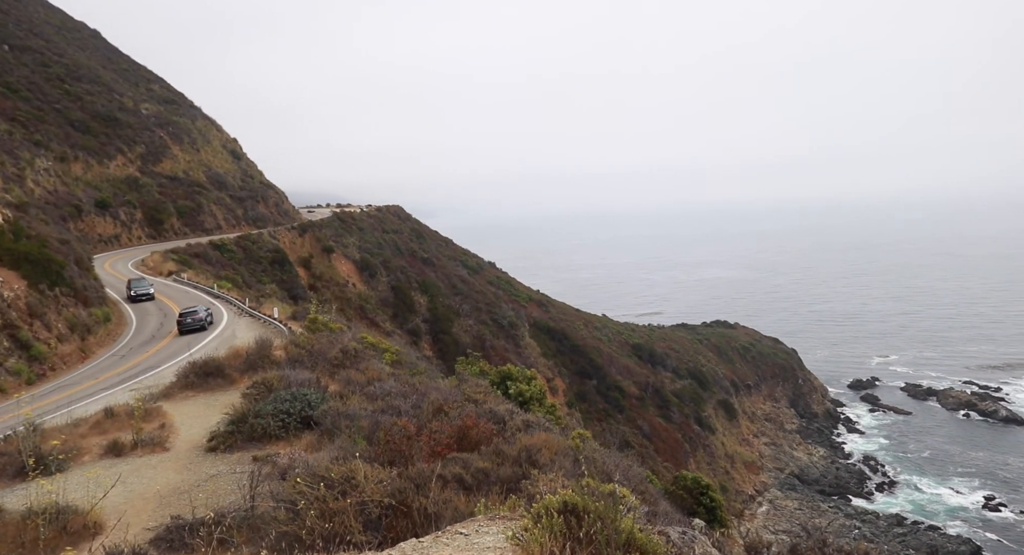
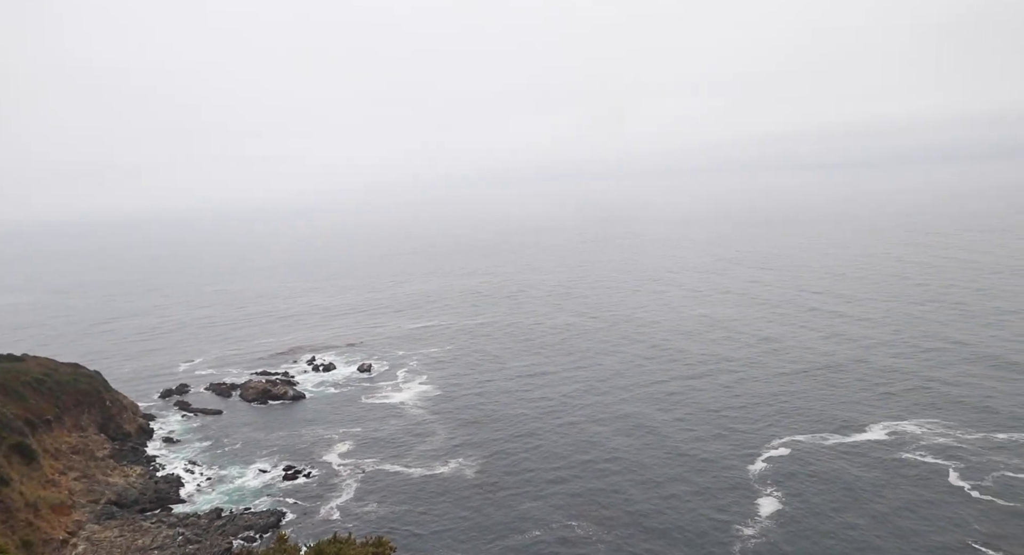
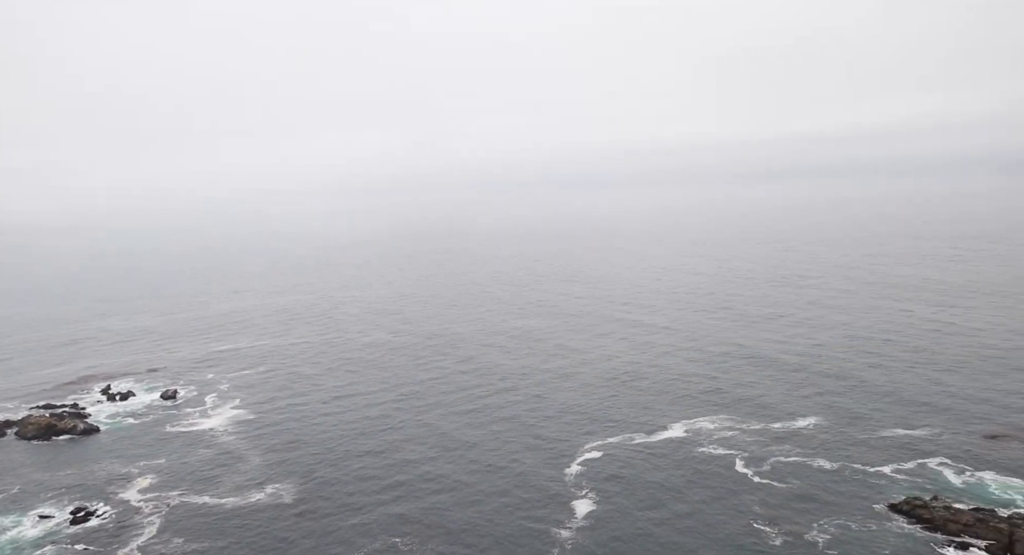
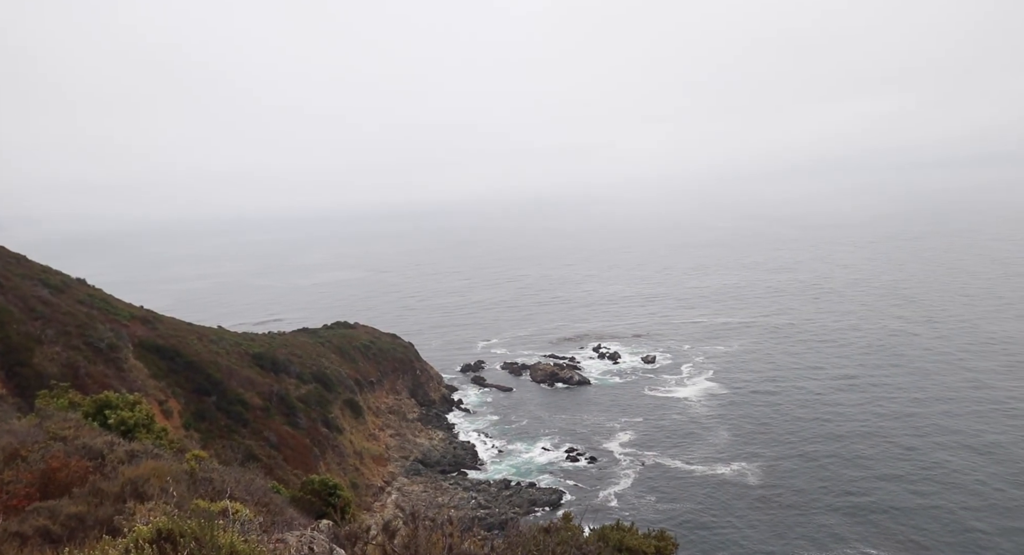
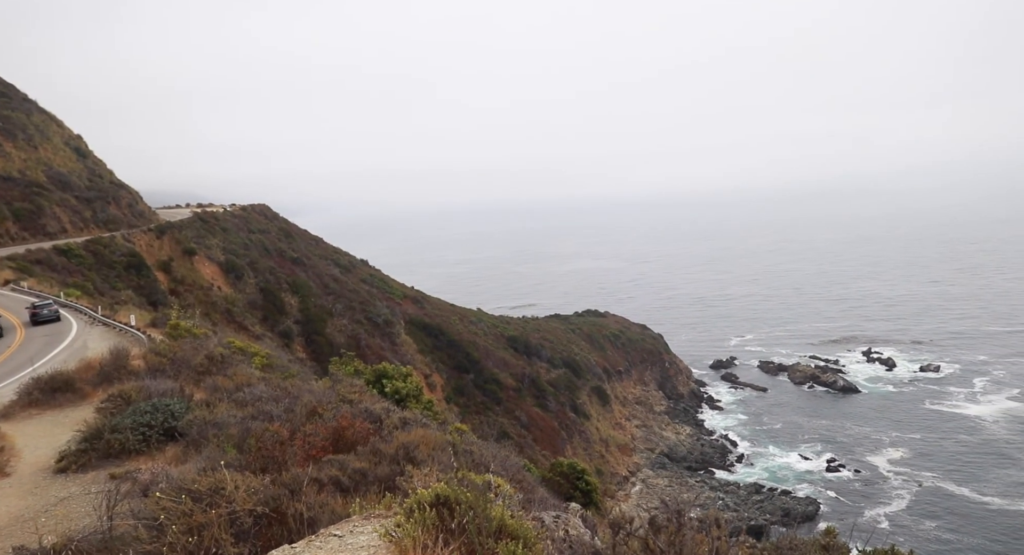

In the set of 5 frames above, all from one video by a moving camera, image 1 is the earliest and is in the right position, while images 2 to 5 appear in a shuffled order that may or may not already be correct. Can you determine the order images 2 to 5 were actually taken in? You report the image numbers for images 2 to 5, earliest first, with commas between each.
5, 4, 2, 3
